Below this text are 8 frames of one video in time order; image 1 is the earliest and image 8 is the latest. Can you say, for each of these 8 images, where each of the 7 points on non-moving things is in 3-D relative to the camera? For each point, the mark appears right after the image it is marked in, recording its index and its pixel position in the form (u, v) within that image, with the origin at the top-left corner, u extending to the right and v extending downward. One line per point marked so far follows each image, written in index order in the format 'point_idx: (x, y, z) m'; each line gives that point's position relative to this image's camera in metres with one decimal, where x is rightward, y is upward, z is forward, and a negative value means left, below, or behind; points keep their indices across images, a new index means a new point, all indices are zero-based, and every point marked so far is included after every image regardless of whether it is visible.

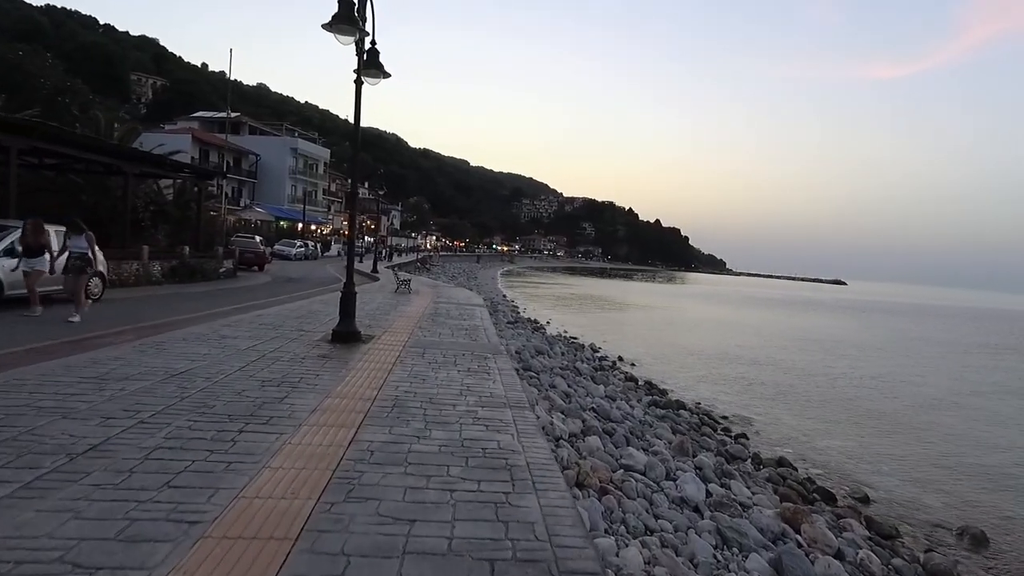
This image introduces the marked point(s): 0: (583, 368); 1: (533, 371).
0: (+1.9, -2.2, +17.8) m
1: (+0.5, -1.9, +14.4) m
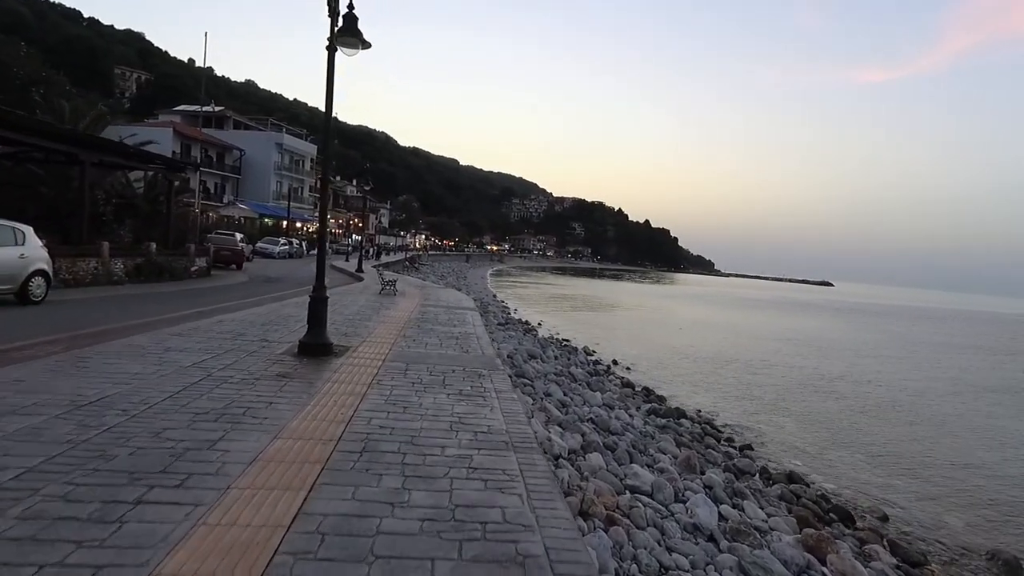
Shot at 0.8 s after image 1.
0: (+1.7, -2.2, +17.0) m
1: (+0.3, -1.9, +13.6) m
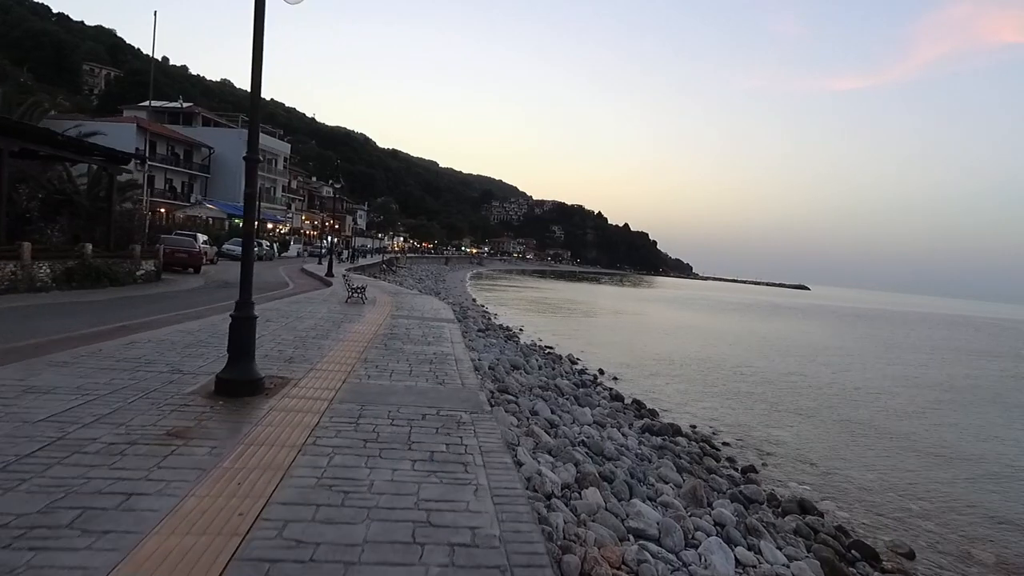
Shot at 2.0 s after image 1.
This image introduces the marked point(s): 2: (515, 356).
0: (+1.3, -2.4, +15.9) m
1: (0.0, -2.0, +12.4) m
2: (+0.1, -2.0, +19.2) m
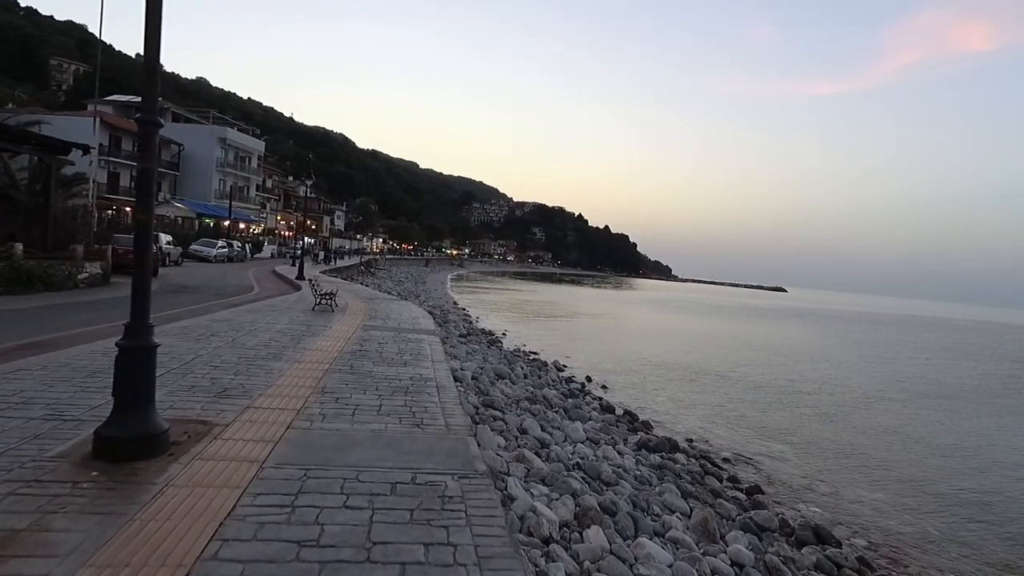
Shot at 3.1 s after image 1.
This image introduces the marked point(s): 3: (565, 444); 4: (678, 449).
0: (+0.9, -2.5, +14.9) m
1: (-0.3, -2.1, +11.3) m
2: (-0.4, -2.1, +18.1) m
3: (+0.9, -2.5, +10.6) m
4: (+3.3, -3.2, +12.8) m
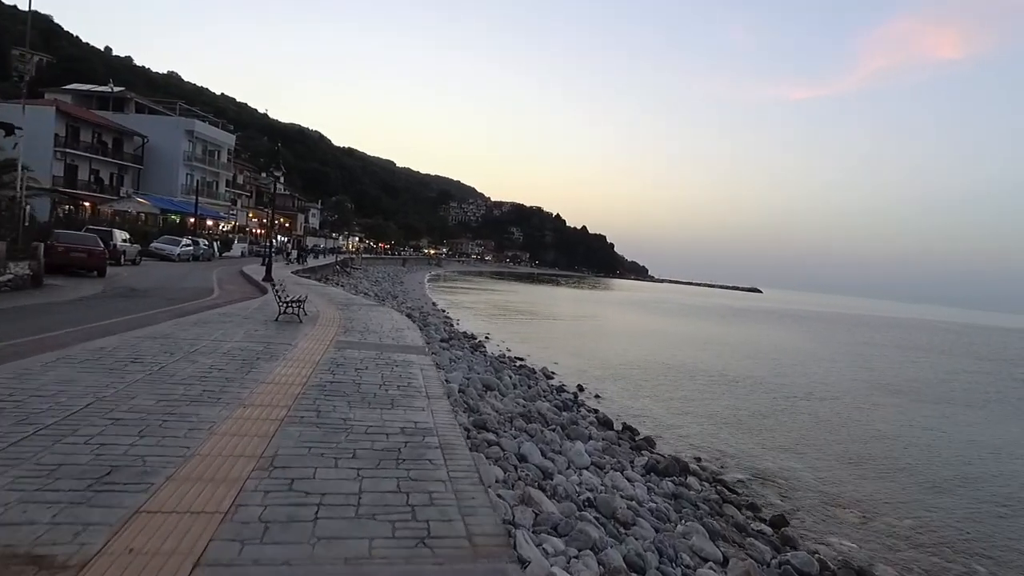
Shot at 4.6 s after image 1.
0: (+0.7, -2.6, +13.5) m
1: (-0.3, -2.2, +10.0) m
2: (-0.7, -2.2, +16.7) m
3: (+0.8, -2.6, +9.3) m
4: (+3.1, -3.2, +11.6) m
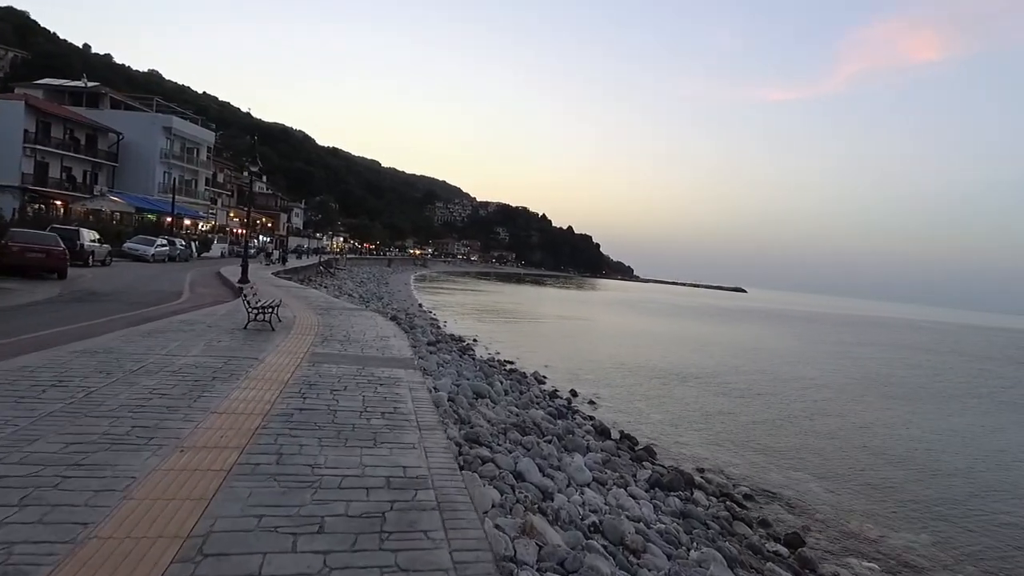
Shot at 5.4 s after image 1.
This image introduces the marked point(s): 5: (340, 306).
0: (+0.6, -2.6, +12.8) m
1: (-0.4, -2.2, +9.2) m
2: (-0.9, -2.2, +16.0) m
3: (+0.8, -2.6, +8.6) m
4: (+3.0, -3.3, +10.9) m
5: (-4.7, -0.4, +18.4) m
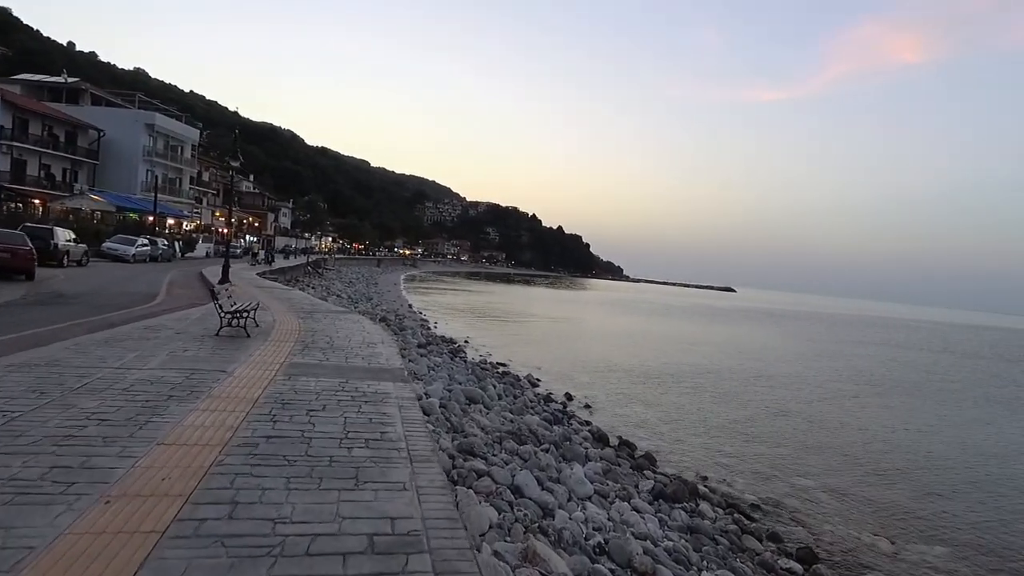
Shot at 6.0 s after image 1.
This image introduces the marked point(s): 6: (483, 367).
0: (+0.5, -2.6, +12.2) m
1: (-0.4, -2.2, +8.6) m
2: (-1.0, -2.2, +15.4) m
3: (+0.7, -2.7, +8.0) m
4: (+3.0, -3.3, +10.4) m
5: (-4.9, -0.4, +17.7) m
6: (-0.9, -2.4, +19.7) m
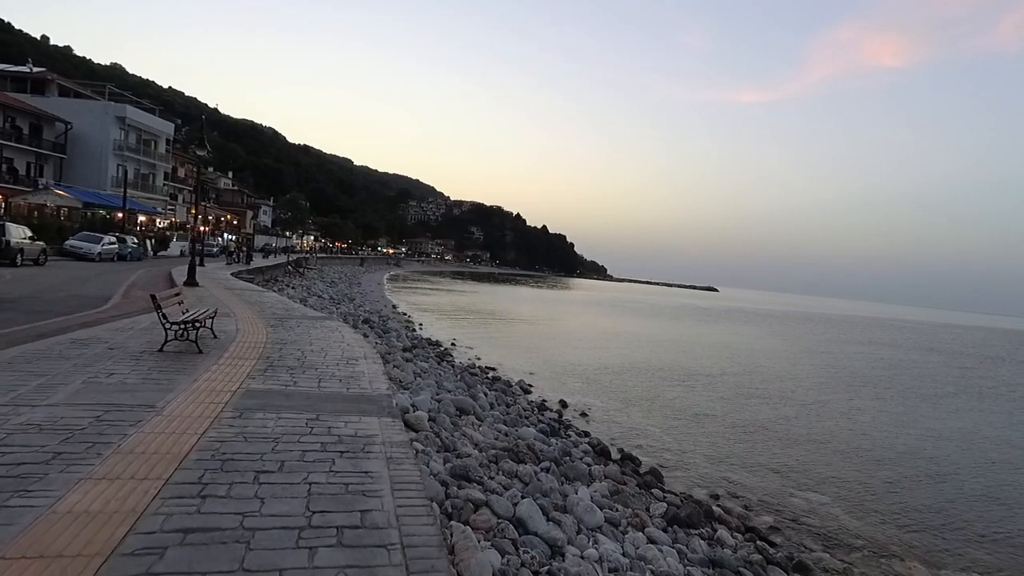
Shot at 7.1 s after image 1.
0: (+0.4, -2.6, +11.2) m
1: (-0.4, -2.3, +7.6) m
2: (-1.2, -2.2, +14.3) m
3: (+0.8, -2.7, +7.0) m
4: (+2.9, -3.3, +9.4) m
5: (-5.1, -0.5, +16.6) m
6: (-1.1, -2.4, +18.7) m
